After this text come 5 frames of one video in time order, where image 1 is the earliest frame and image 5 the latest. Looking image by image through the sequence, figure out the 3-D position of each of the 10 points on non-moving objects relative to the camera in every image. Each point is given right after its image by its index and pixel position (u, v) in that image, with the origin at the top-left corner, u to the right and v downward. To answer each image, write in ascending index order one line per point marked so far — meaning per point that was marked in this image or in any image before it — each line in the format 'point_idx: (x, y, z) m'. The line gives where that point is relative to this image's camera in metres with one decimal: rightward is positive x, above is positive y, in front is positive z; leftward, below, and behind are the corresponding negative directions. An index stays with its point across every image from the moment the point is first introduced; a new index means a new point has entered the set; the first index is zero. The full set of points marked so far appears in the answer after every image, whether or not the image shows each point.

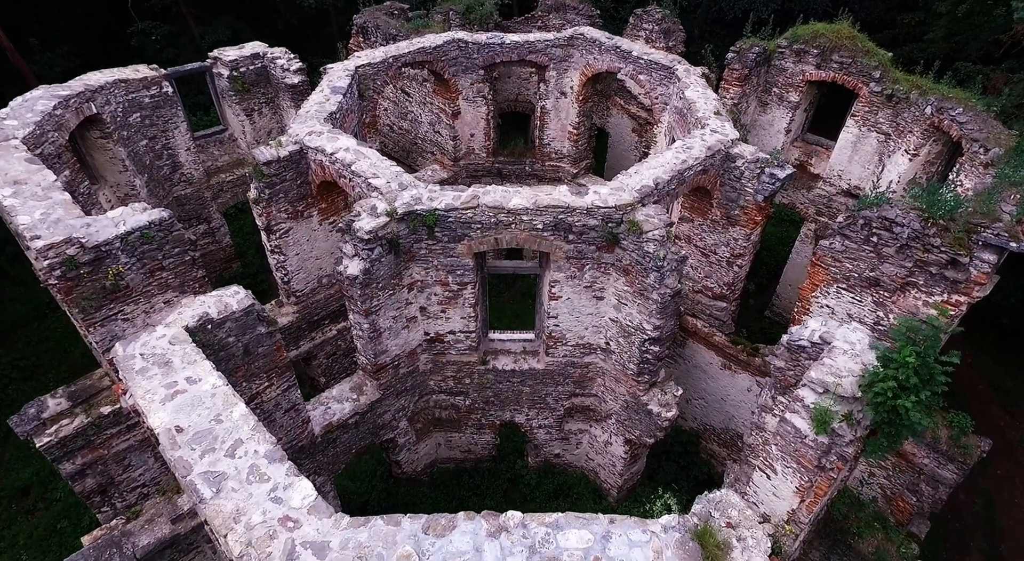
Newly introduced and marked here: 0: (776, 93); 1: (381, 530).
0: (+5.5, +3.9, +12.0) m
1: (-1.0, -1.8, +4.3) m
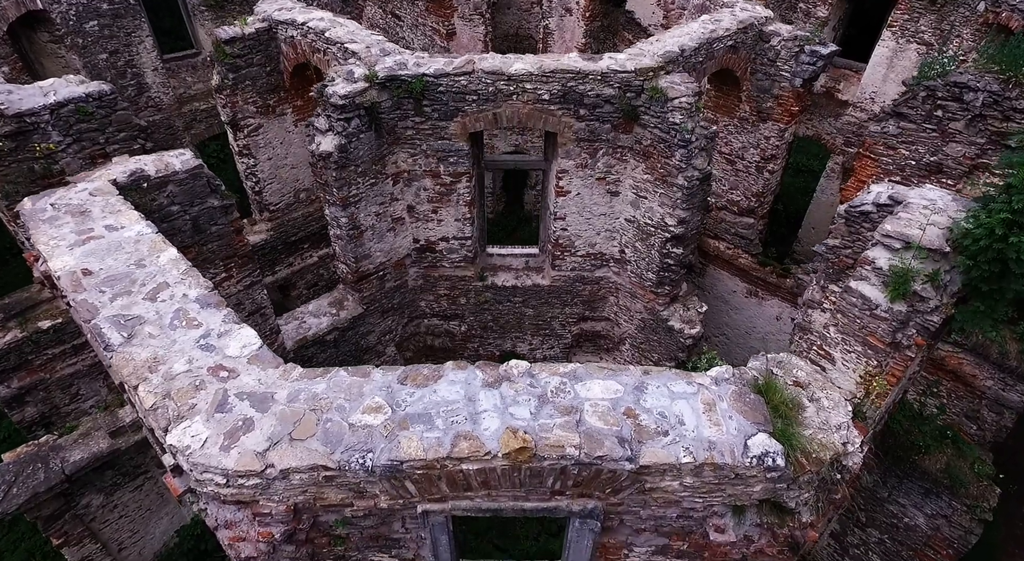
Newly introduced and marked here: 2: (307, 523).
0: (+5.5, +5.1, +11.0) m
1: (-0.9, -0.6, +3.3) m
2: (-1.1, -1.3, +3.2) m
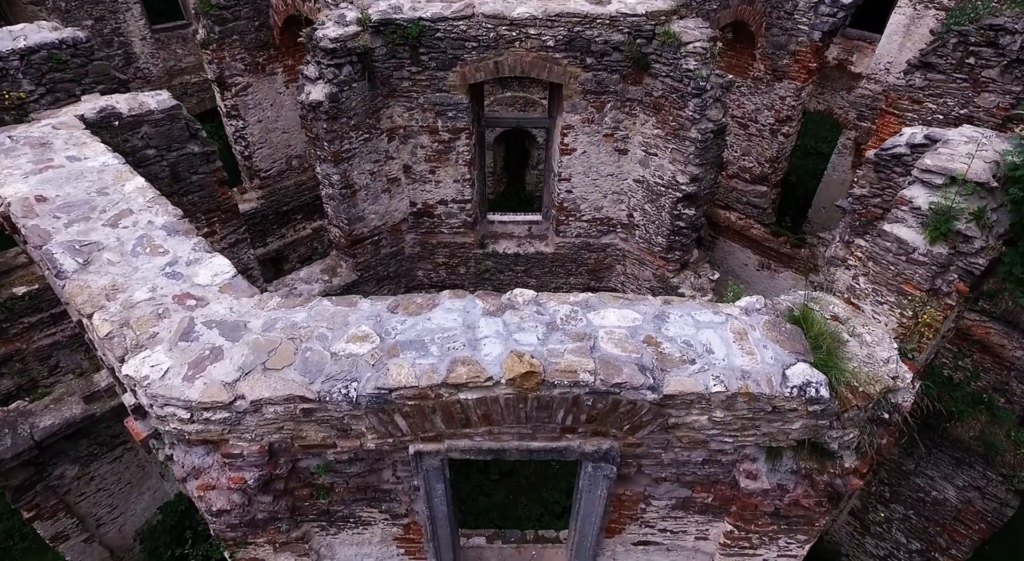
0: (+5.5, +5.6, +10.6) m
1: (-0.9, -0.1, +2.9) m
2: (-1.1, -0.9, +2.8) m
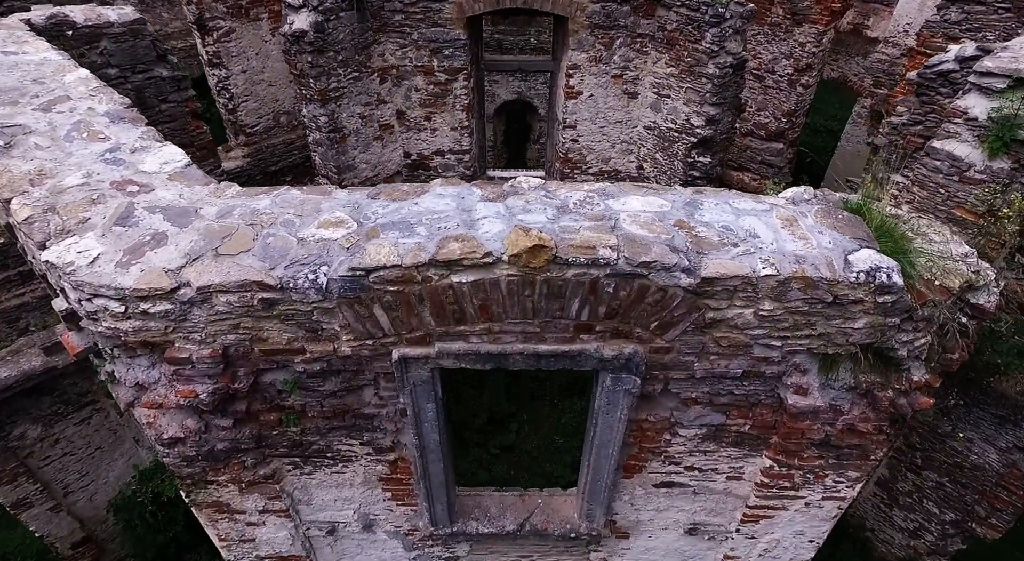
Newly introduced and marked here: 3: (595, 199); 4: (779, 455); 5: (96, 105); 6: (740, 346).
0: (+5.5, +6.0, +10.2) m
1: (-0.9, +0.3, +2.4) m
2: (-1.1, -0.4, +2.3) m
3: (+0.3, +0.3, +2.4) m
4: (+1.2, -0.8, +2.6) m
5: (-2.0, +0.8, +2.9) m
6: (+0.9, -0.2, +2.2) m
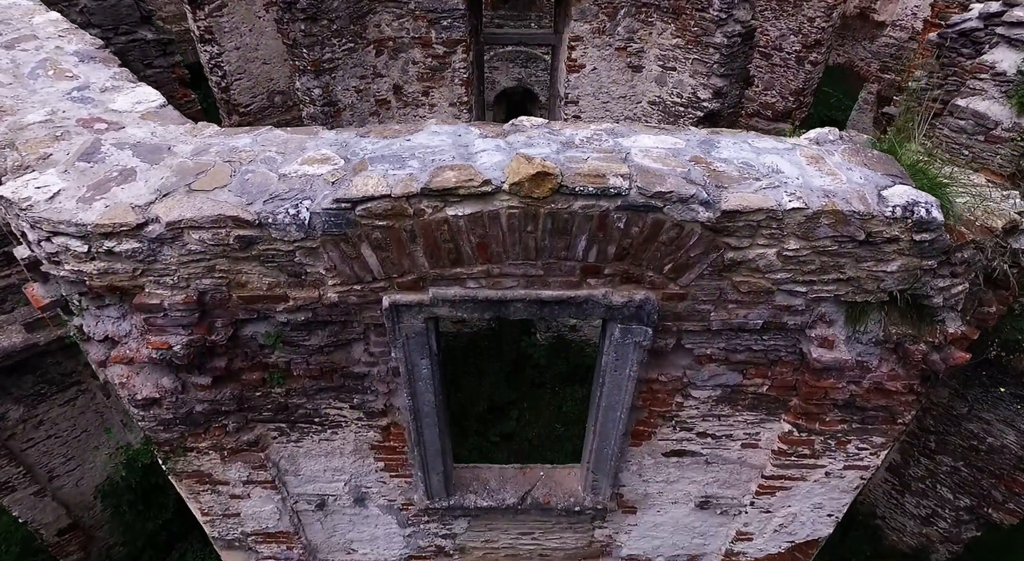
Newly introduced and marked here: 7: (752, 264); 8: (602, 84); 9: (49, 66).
0: (+5.5, +6.3, +10.0) m
1: (-0.9, +0.6, +2.3) m
2: (-1.1, -0.2, +2.2) m
3: (+0.3, +0.5, +2.2) m
4: (+1.2, -0.6, +2.5) m
5: (-2.0, +1.1, +2.7) m
6: (+0.9, 0.0, +2.0) m
7: (+0.8, +0.1, +2.0) m
8: (+0.9, +2.0, +6.0) m
9: (-1.9, +0.9, +2.5) m
